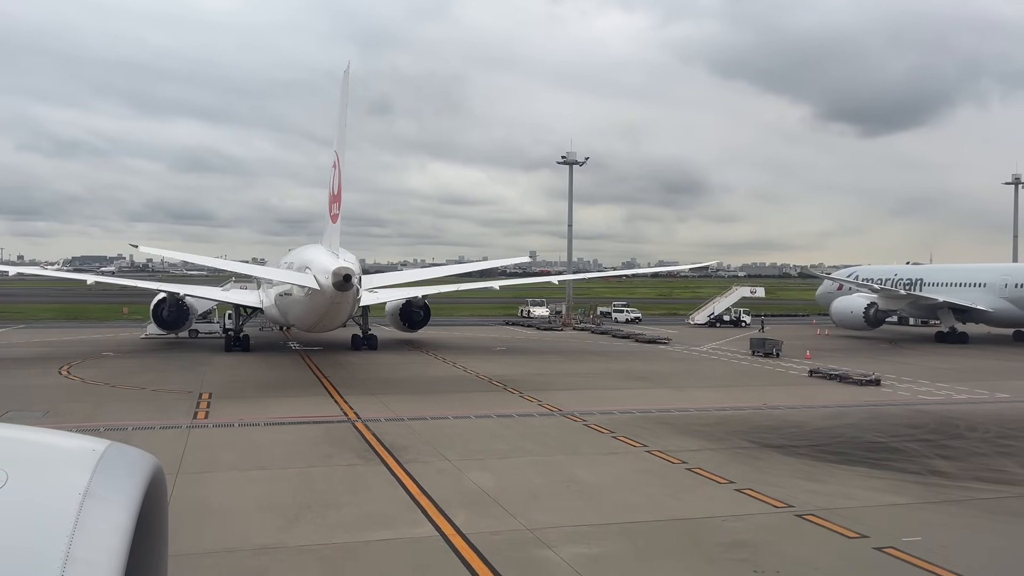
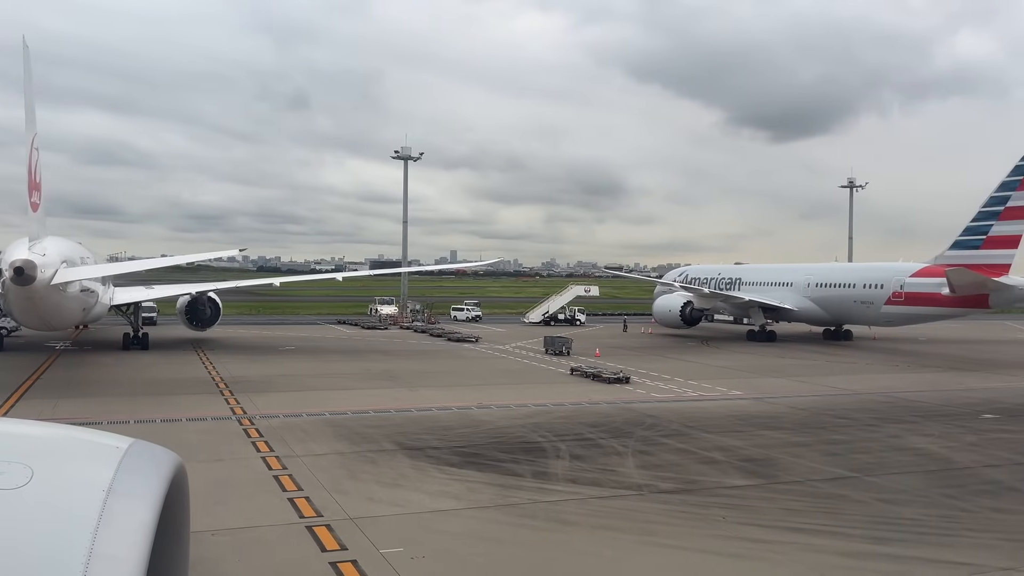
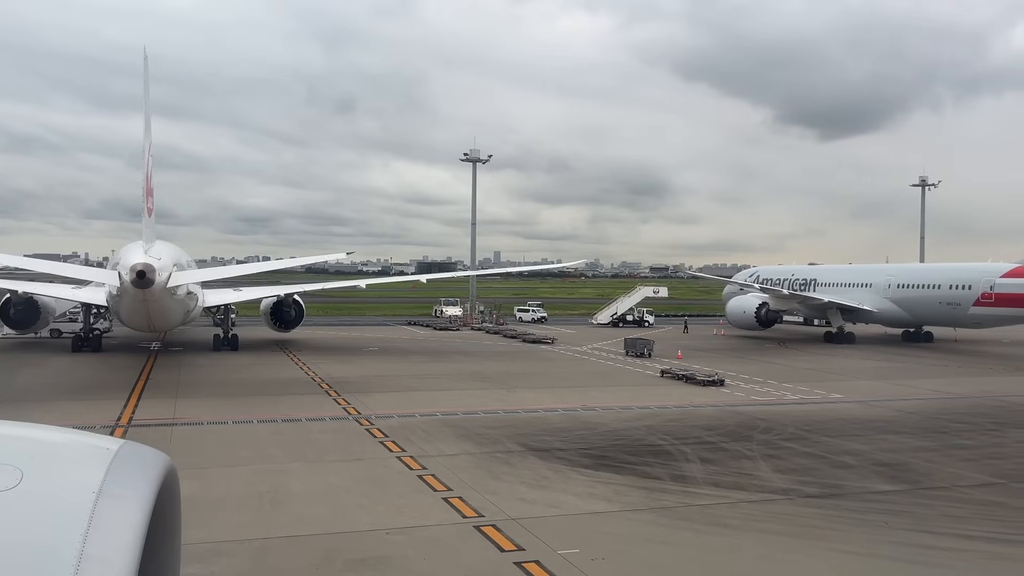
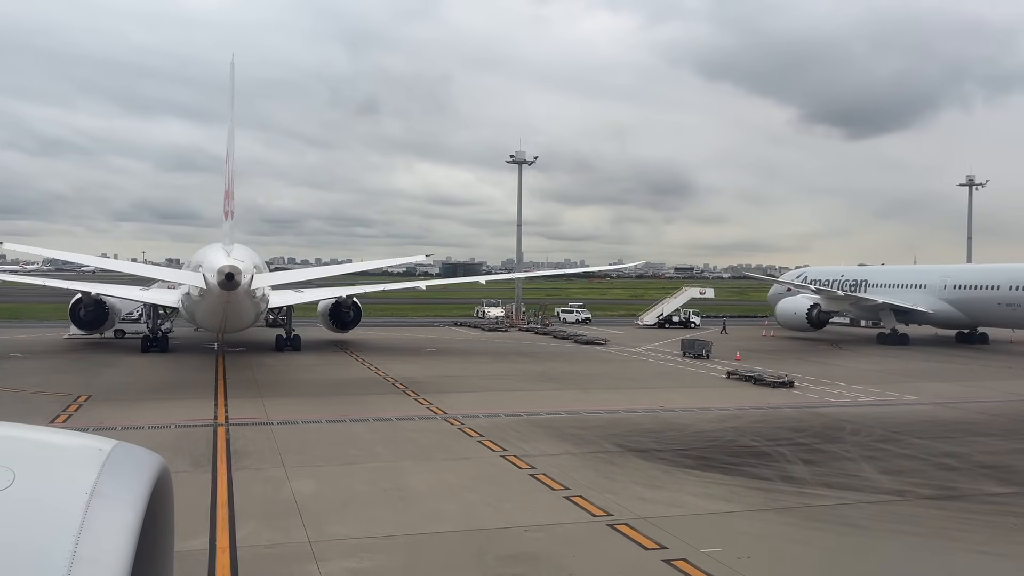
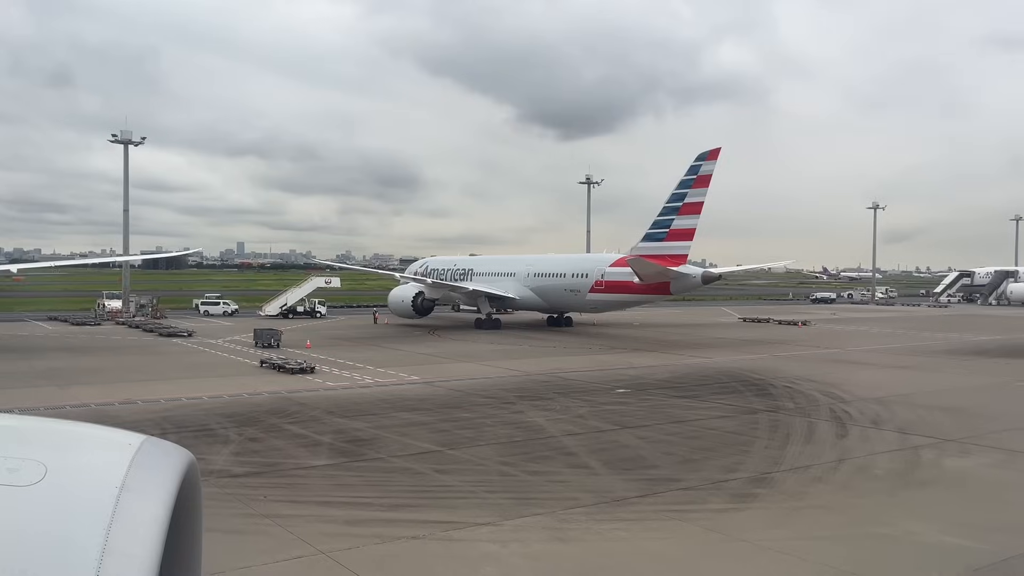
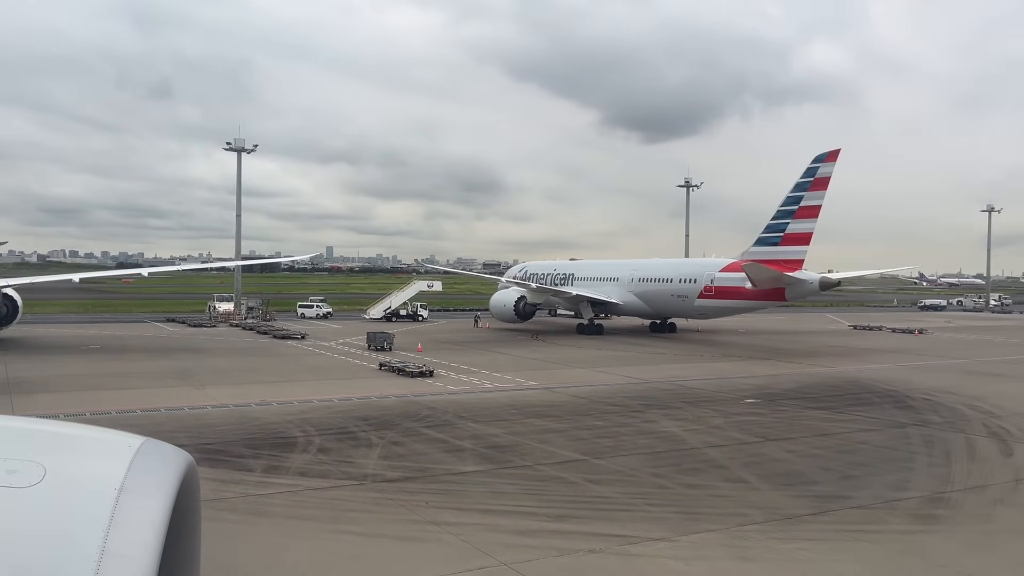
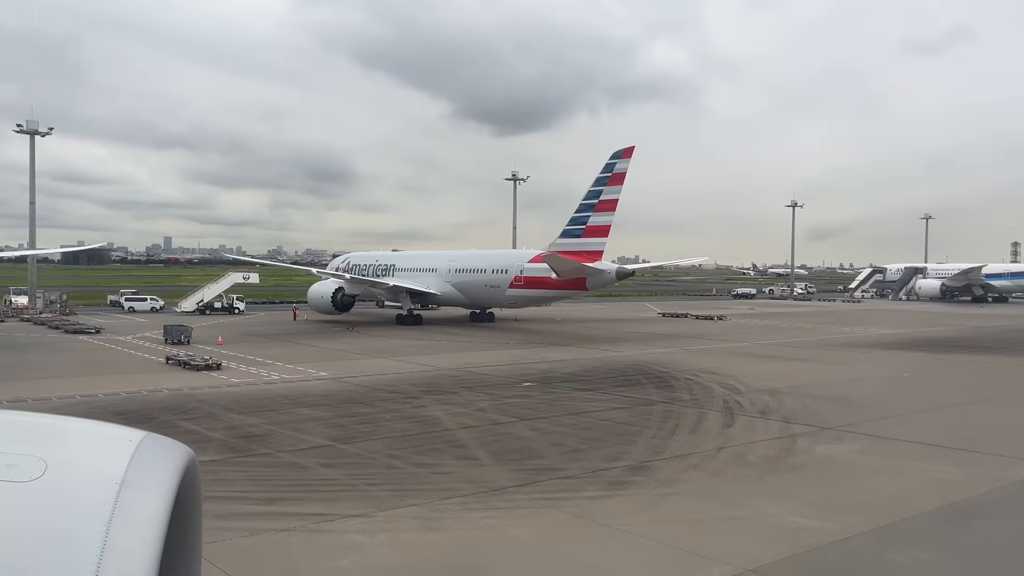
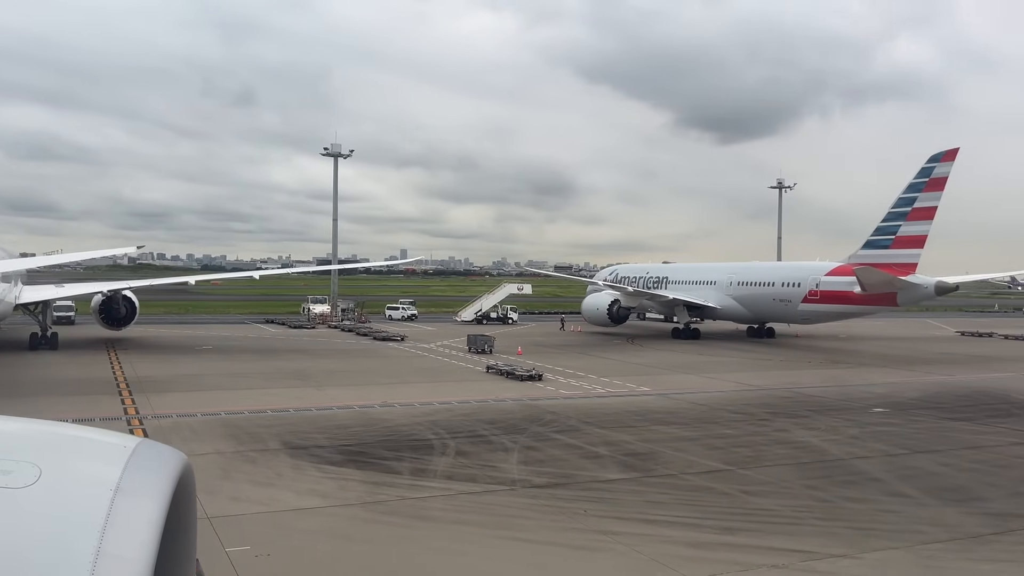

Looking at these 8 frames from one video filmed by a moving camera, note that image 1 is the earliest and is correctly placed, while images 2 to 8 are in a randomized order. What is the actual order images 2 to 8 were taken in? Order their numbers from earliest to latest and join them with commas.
4, 3, 2, 8, 6, 5, 7
